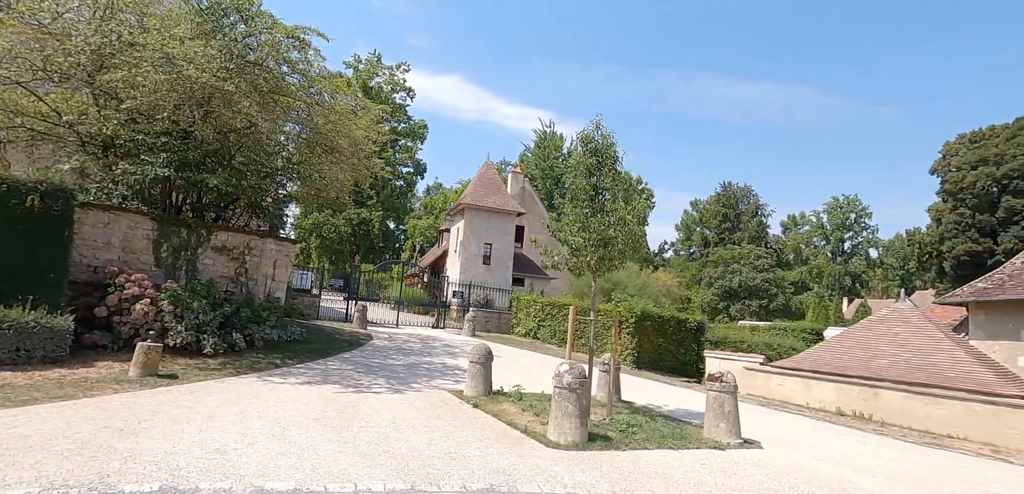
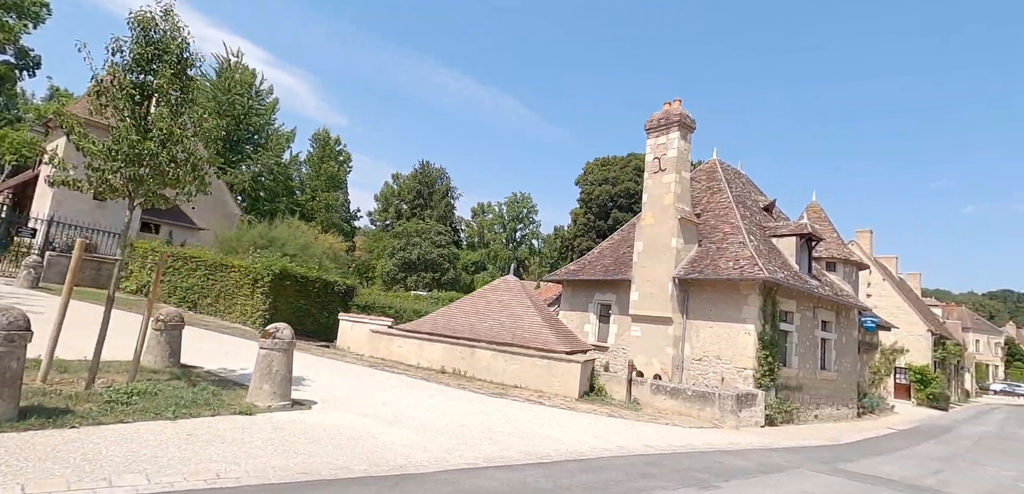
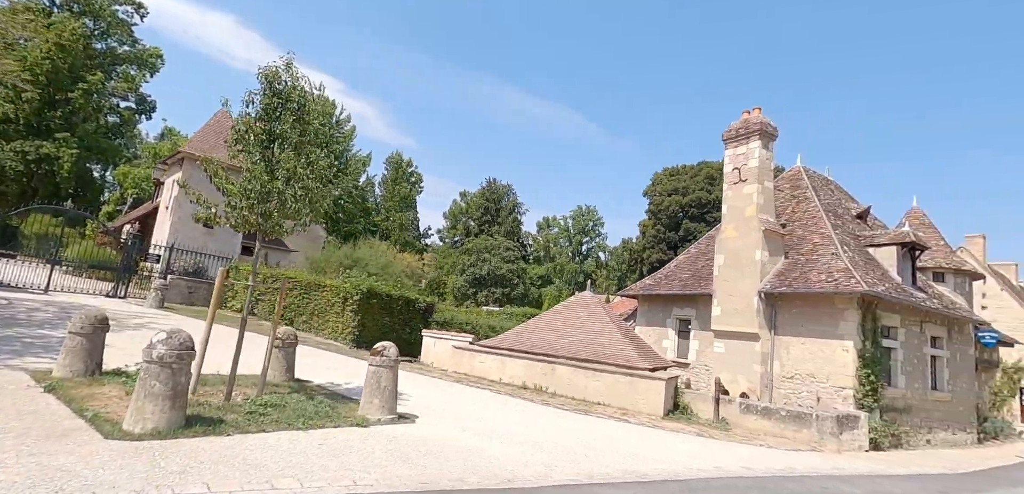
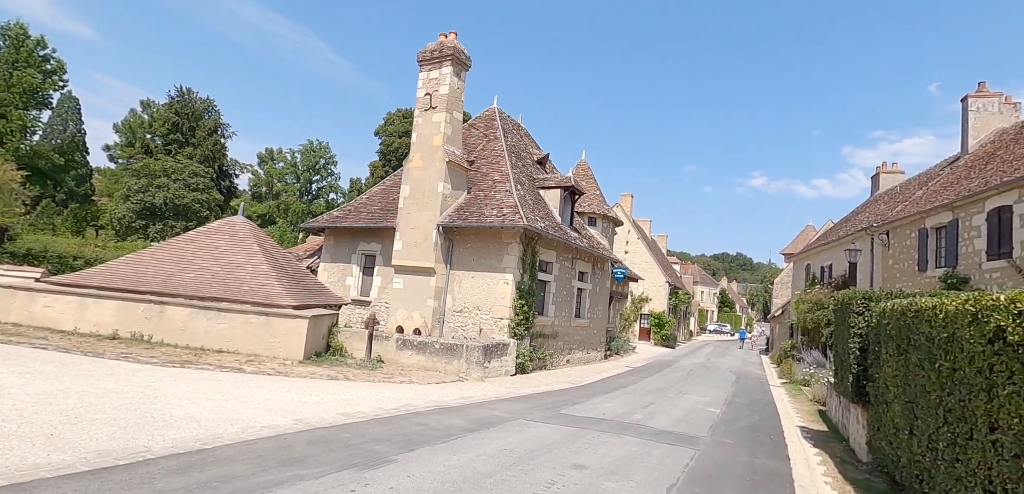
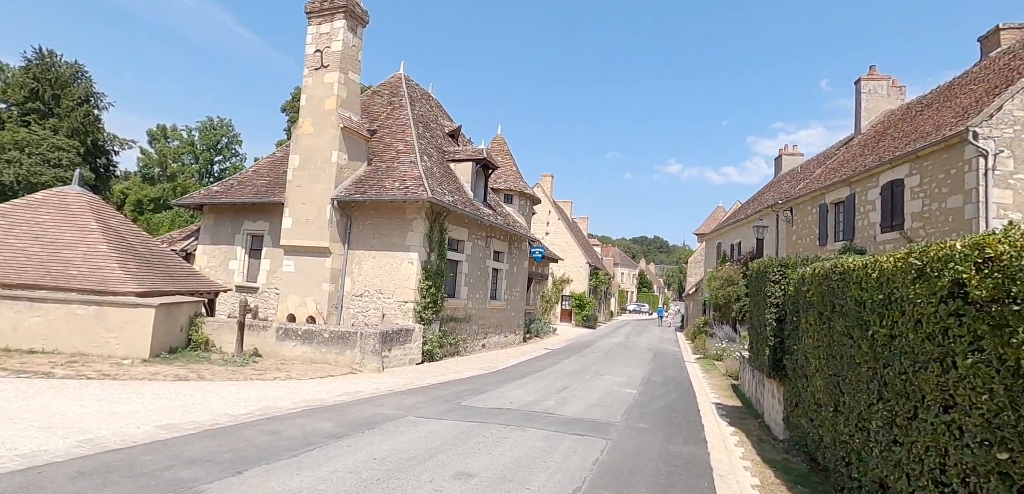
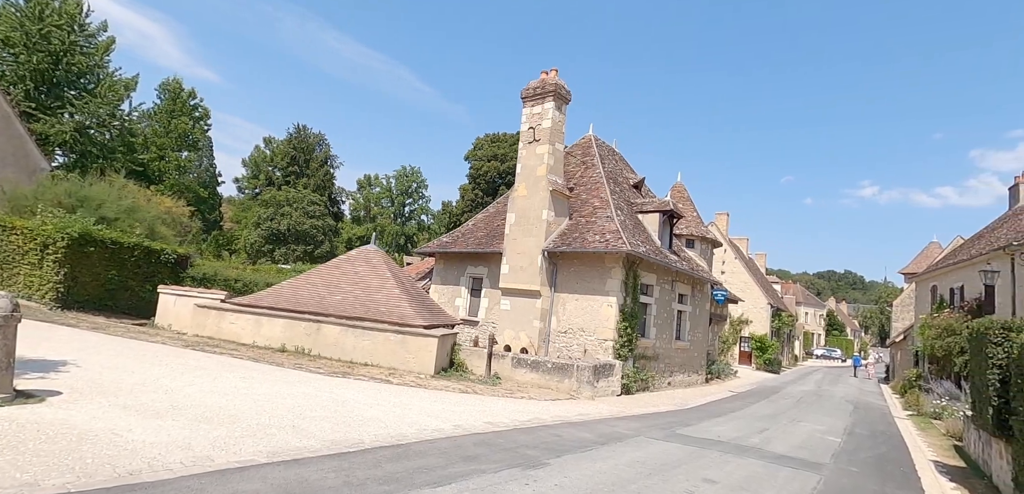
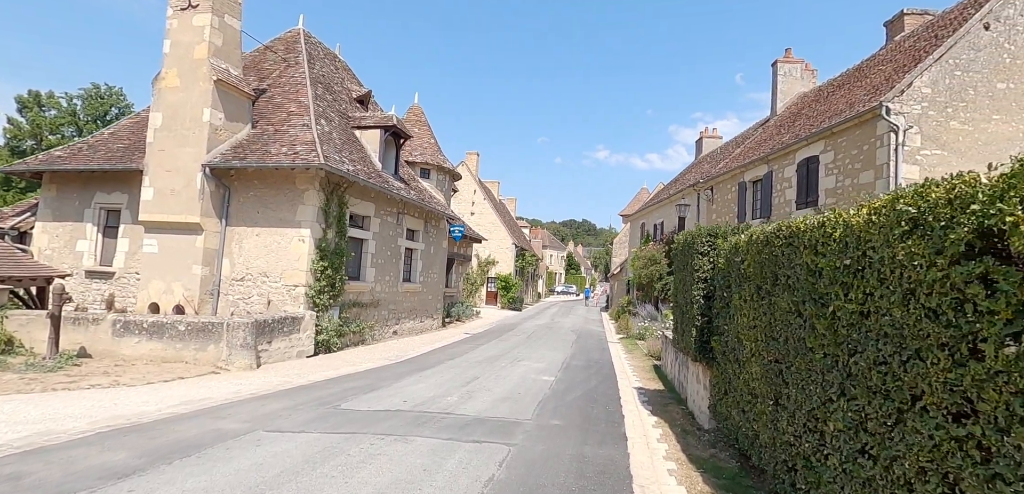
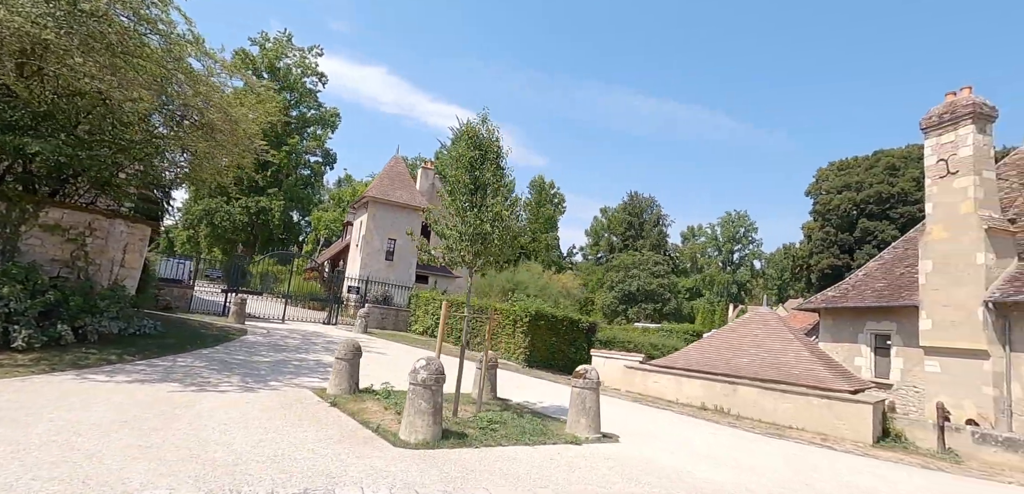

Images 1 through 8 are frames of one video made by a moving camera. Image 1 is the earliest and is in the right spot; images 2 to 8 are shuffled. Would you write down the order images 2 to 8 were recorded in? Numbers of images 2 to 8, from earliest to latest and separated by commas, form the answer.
8, 3, 2, 6, 4, 5, 7
